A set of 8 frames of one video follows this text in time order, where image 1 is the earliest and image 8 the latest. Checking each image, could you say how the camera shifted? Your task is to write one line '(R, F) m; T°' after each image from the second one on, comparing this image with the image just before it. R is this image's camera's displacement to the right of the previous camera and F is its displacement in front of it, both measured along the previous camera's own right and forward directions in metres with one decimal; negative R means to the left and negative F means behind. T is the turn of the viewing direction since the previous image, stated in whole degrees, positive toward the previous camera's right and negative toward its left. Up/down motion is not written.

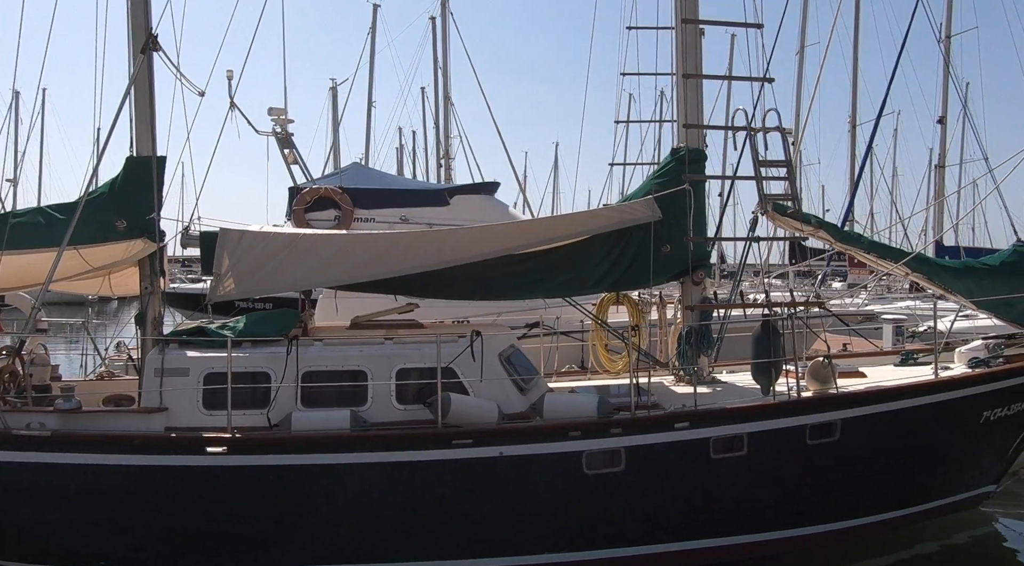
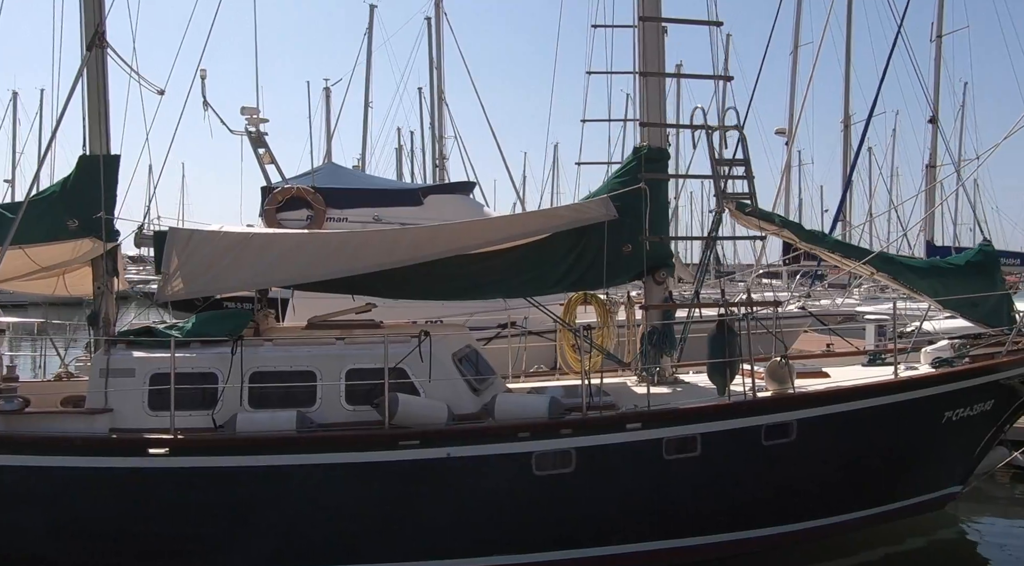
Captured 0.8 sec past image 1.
(+0.3, +0.1) m; 0°
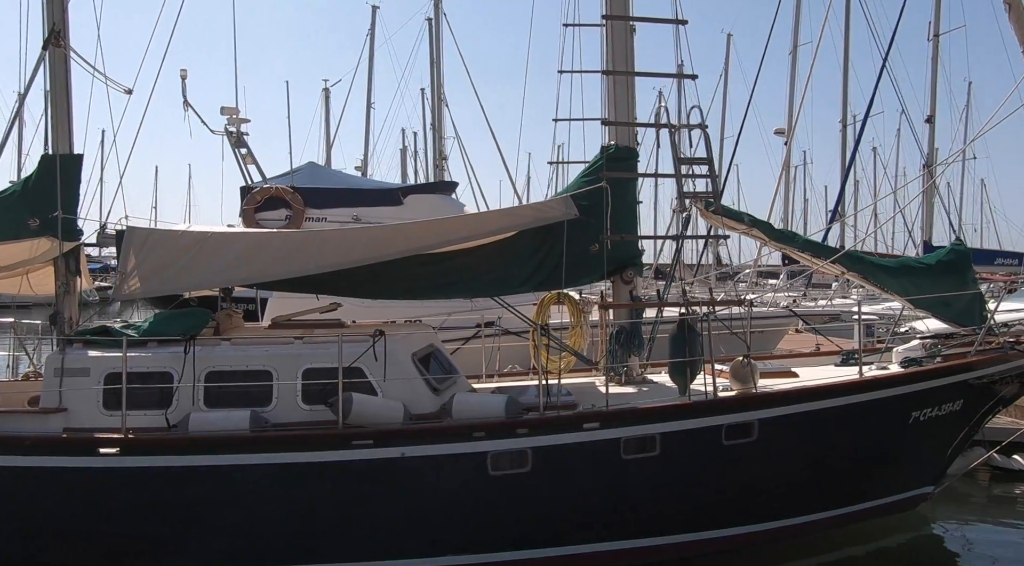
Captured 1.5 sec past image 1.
(+0.3, 0.0) m; 0°
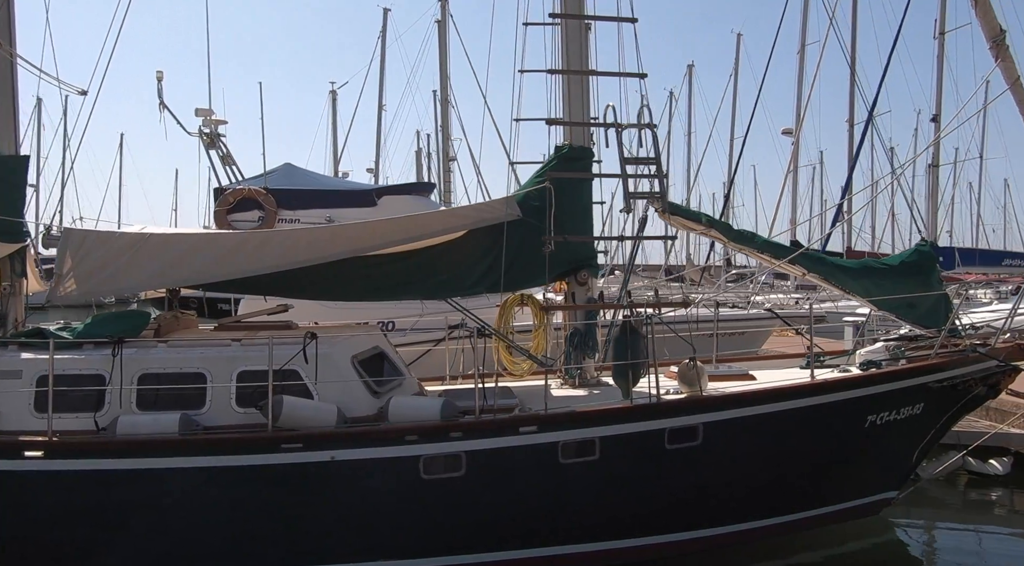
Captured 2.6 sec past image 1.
(+0.5, +0.1) m; -1°
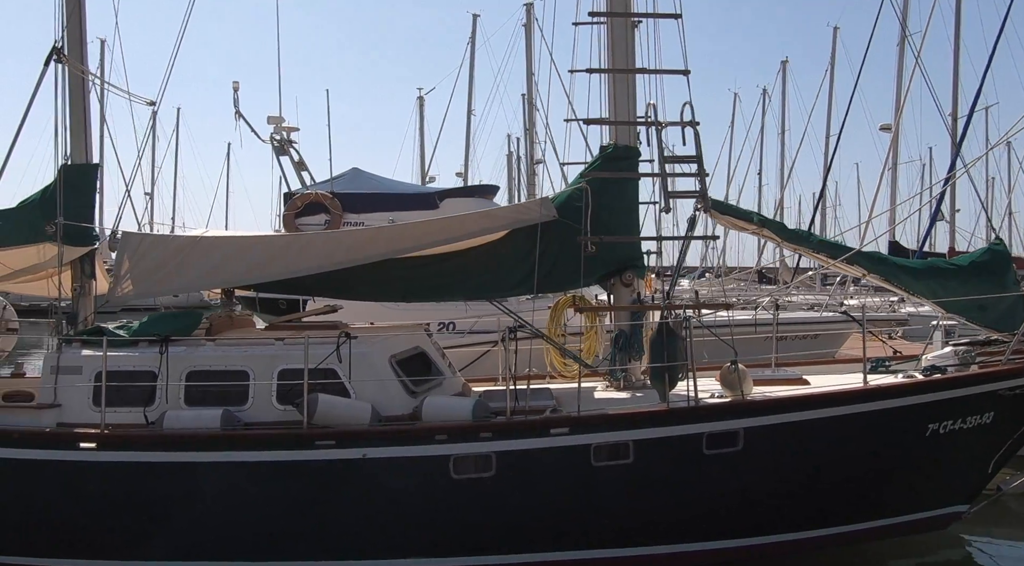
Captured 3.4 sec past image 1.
(+0.4, 0.0) m; -6°
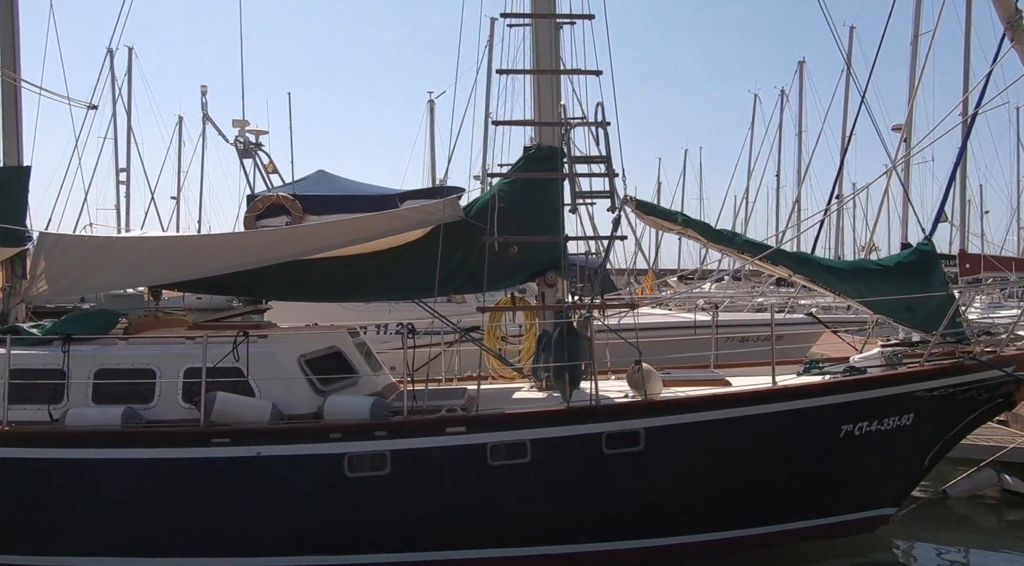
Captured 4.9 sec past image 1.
(+0.8, 0.0) m; -2°
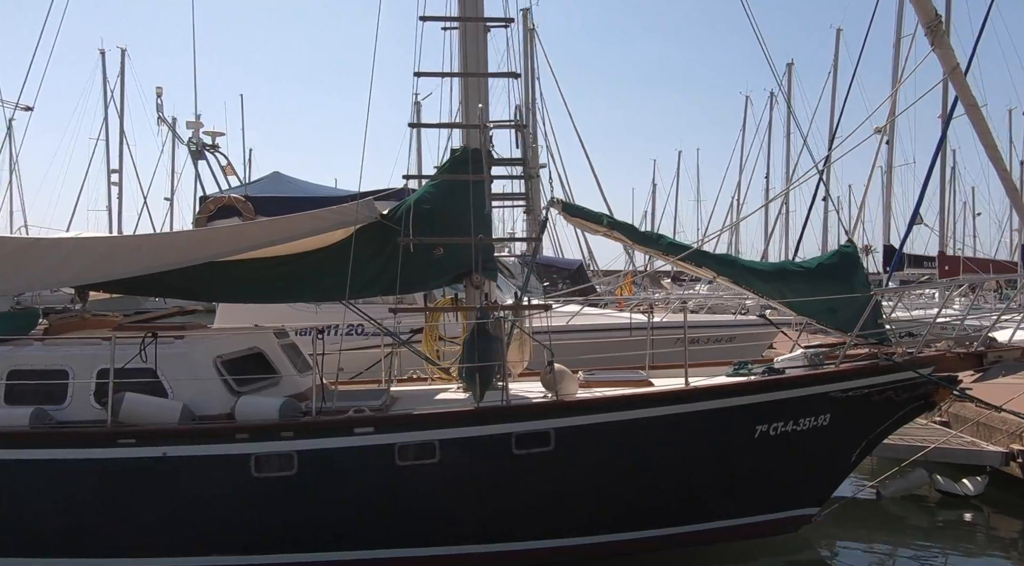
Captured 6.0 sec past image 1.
(+0.6, 0.0) m; 0°
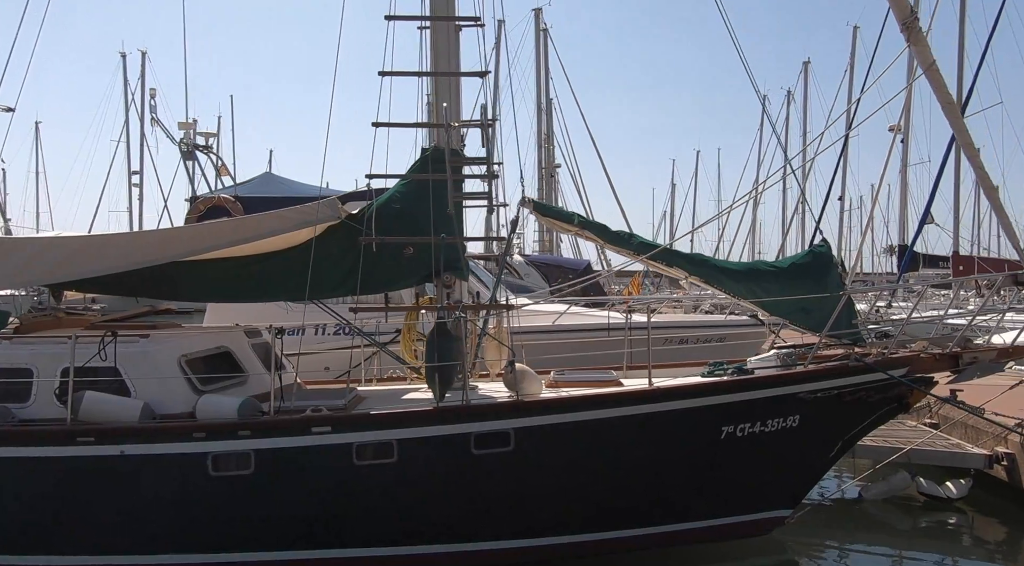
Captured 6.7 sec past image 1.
(+0.4, 0.0) m; -1°
